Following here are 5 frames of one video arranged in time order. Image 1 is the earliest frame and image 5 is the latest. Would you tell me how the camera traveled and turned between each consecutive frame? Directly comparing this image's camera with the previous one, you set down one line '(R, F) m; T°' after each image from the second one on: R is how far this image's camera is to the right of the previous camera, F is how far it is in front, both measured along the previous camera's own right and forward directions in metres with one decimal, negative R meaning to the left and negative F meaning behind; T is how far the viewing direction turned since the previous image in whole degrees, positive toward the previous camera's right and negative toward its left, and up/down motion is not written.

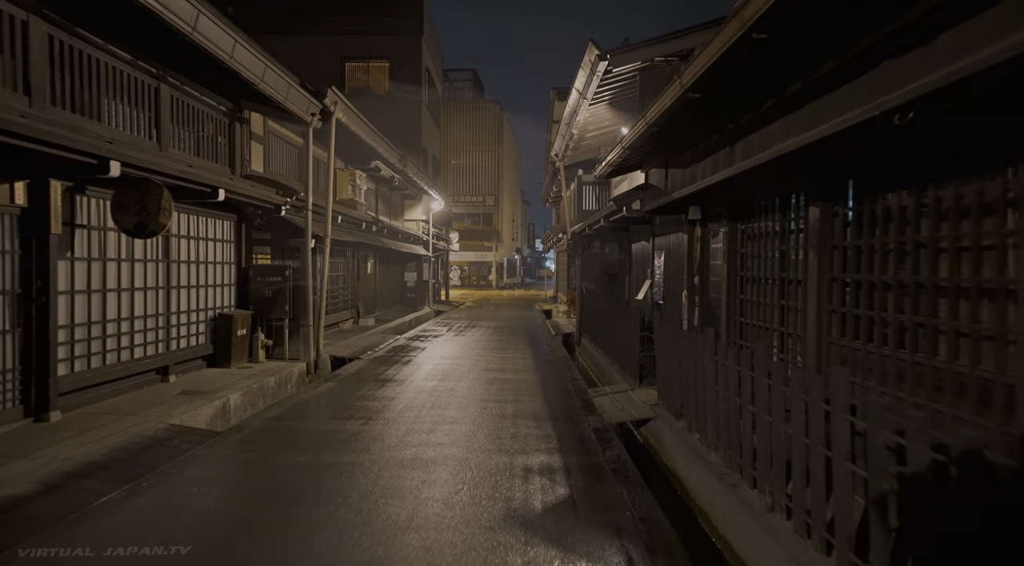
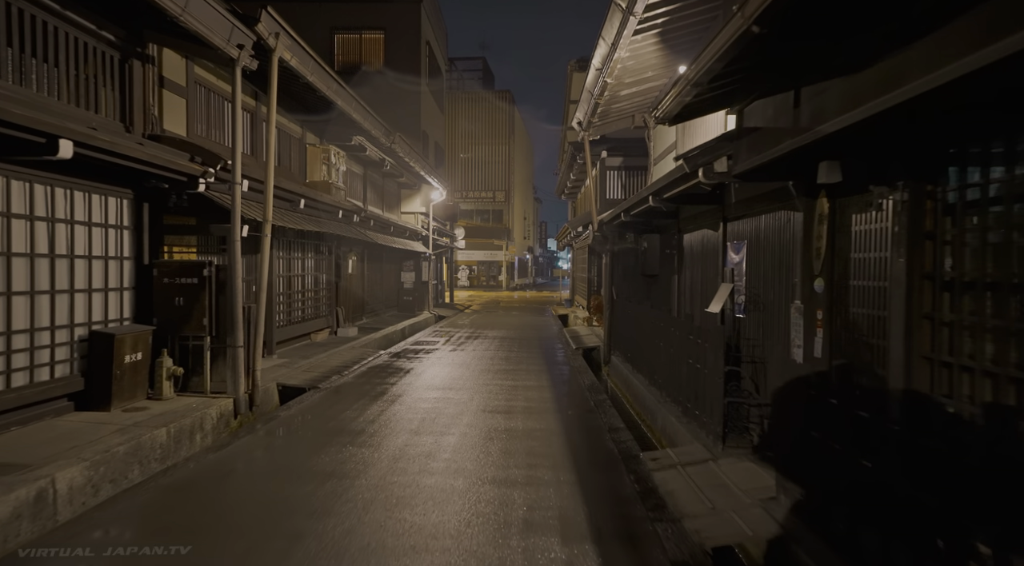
(0.0, +3.5) m; -1°
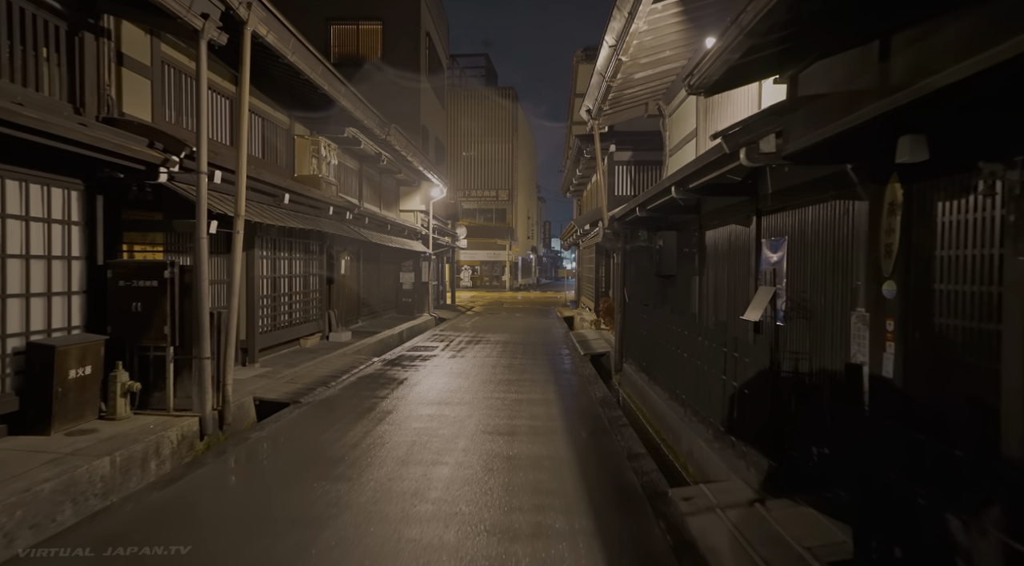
(0.0, +1.0) m; 0°
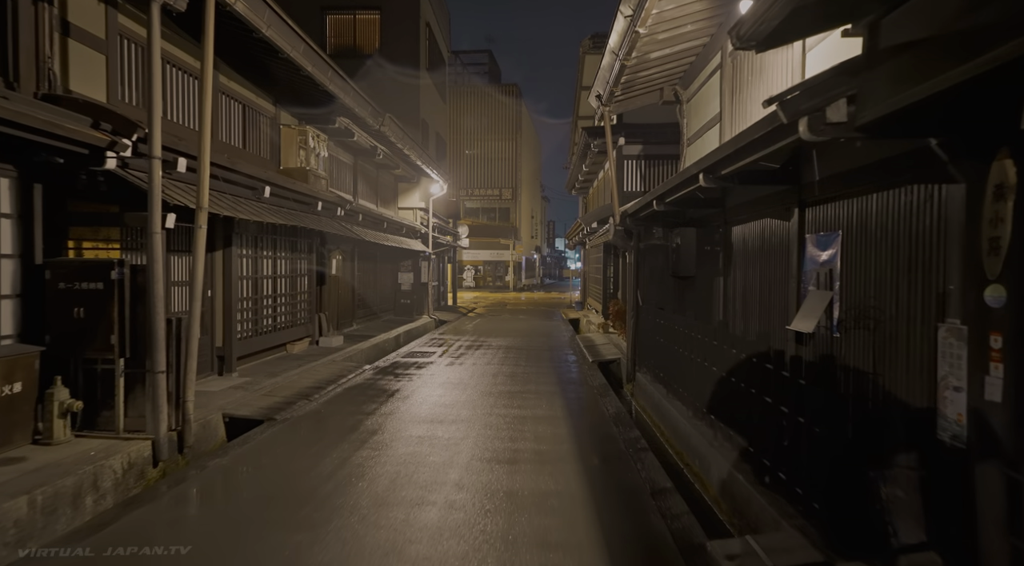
(0.0, +1.0) m; 0°
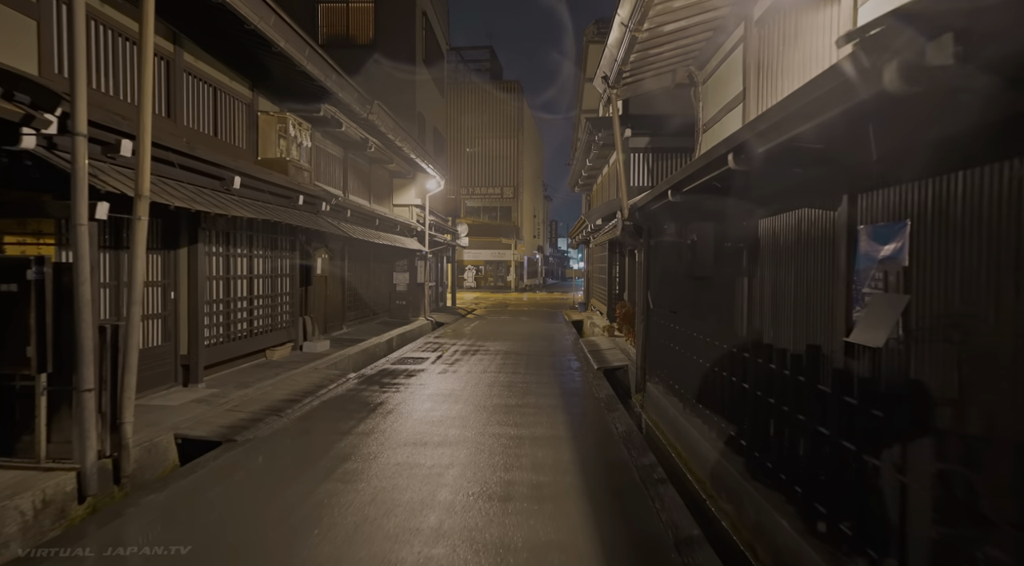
(+0.1, +1.0) m; 0°
